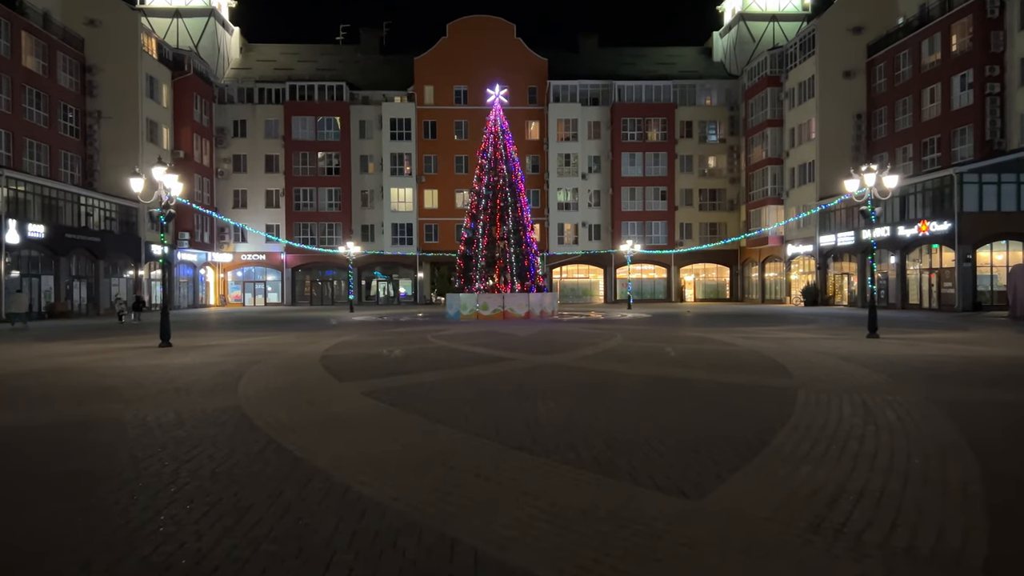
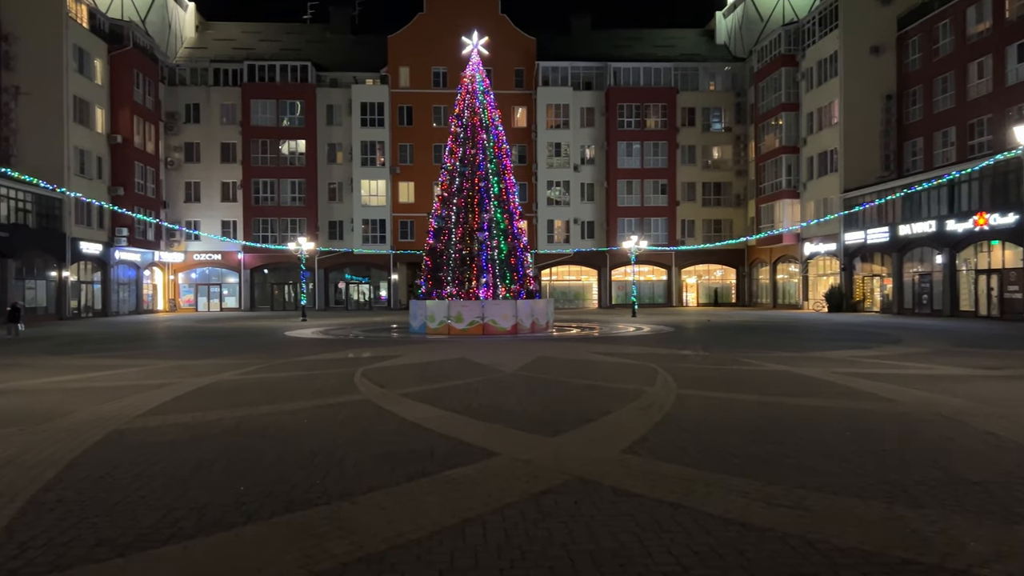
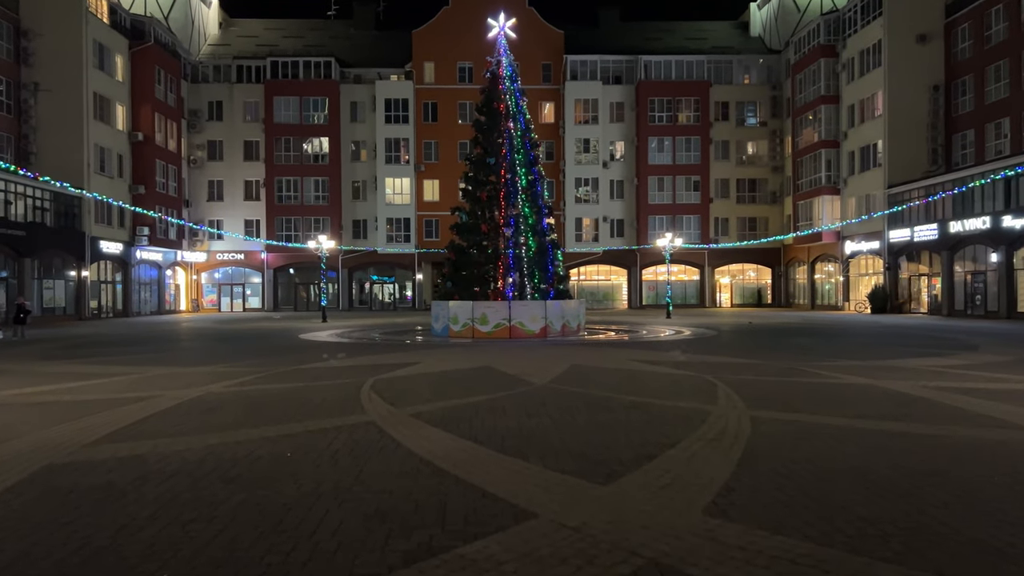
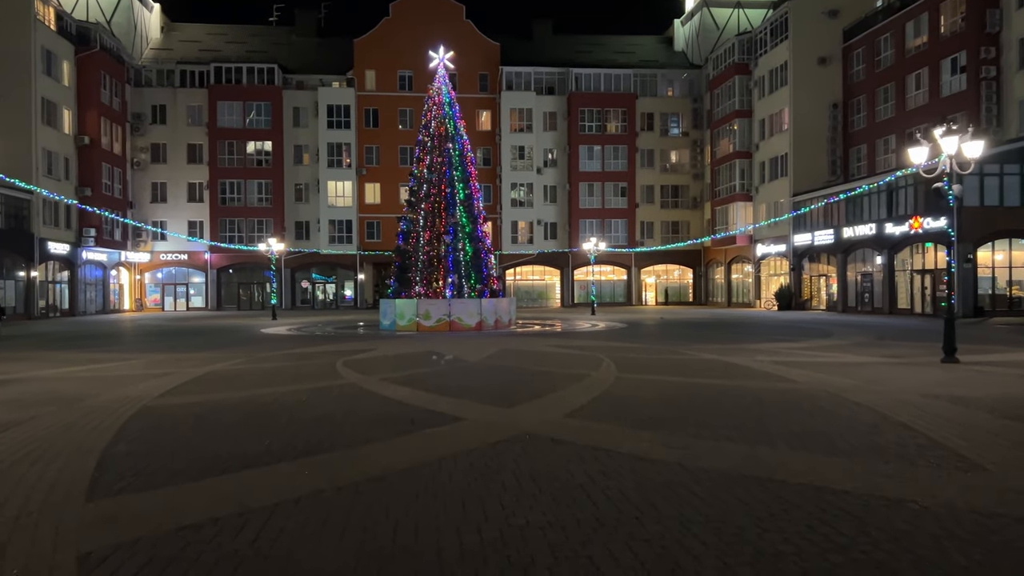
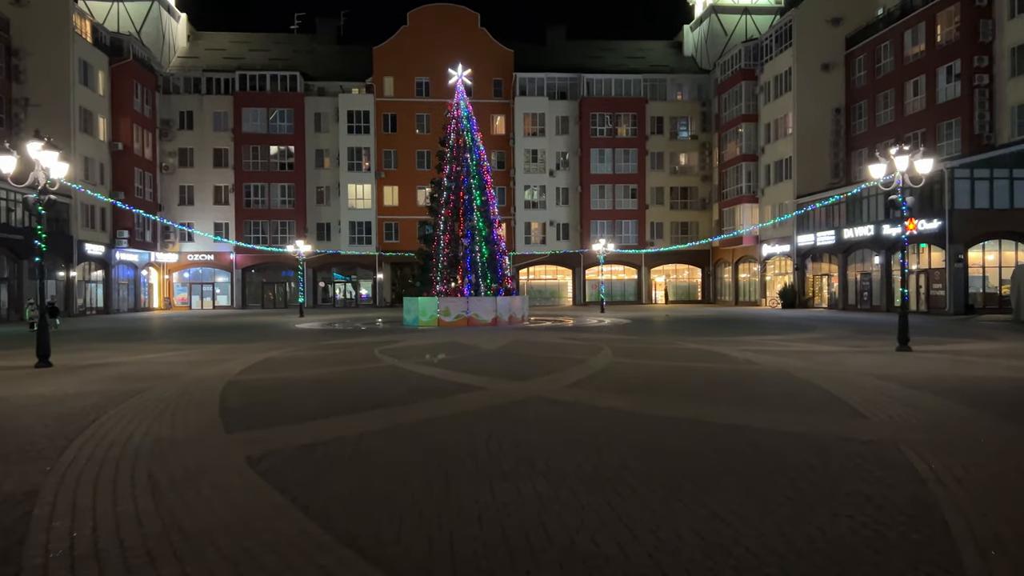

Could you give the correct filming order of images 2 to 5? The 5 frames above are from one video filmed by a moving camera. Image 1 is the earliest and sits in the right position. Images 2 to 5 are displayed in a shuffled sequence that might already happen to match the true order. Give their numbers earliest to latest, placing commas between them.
5, 4, 2, 3
